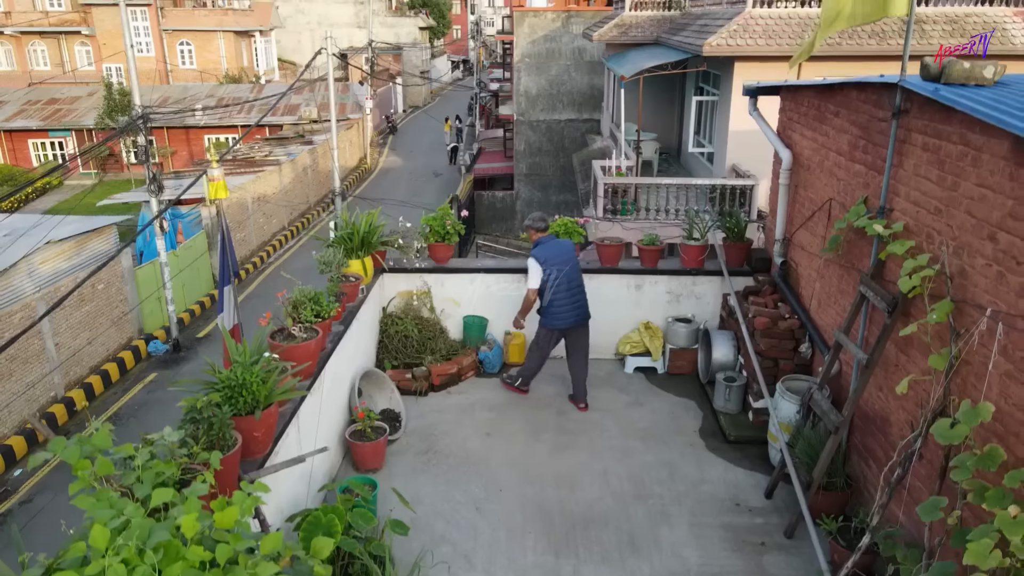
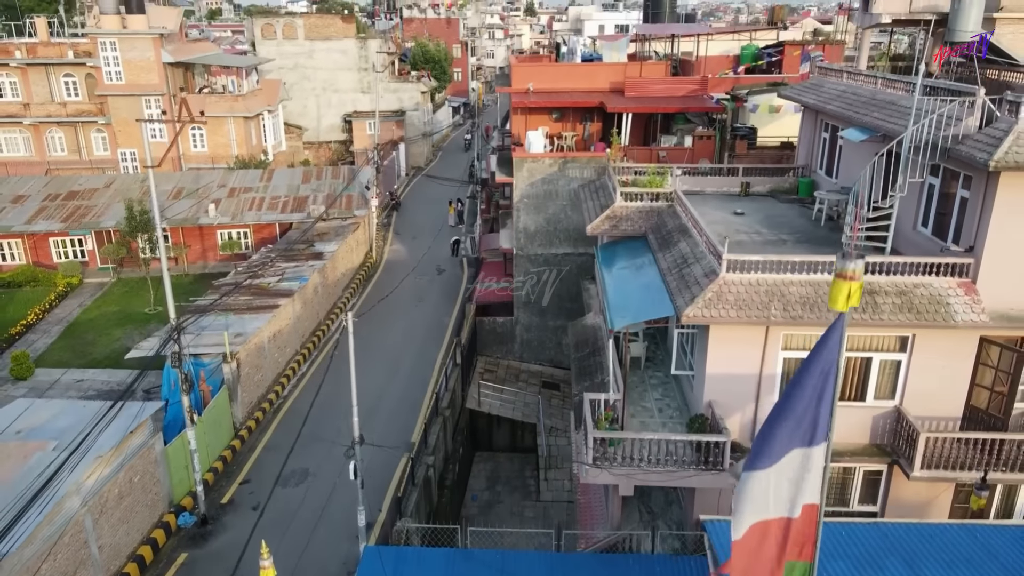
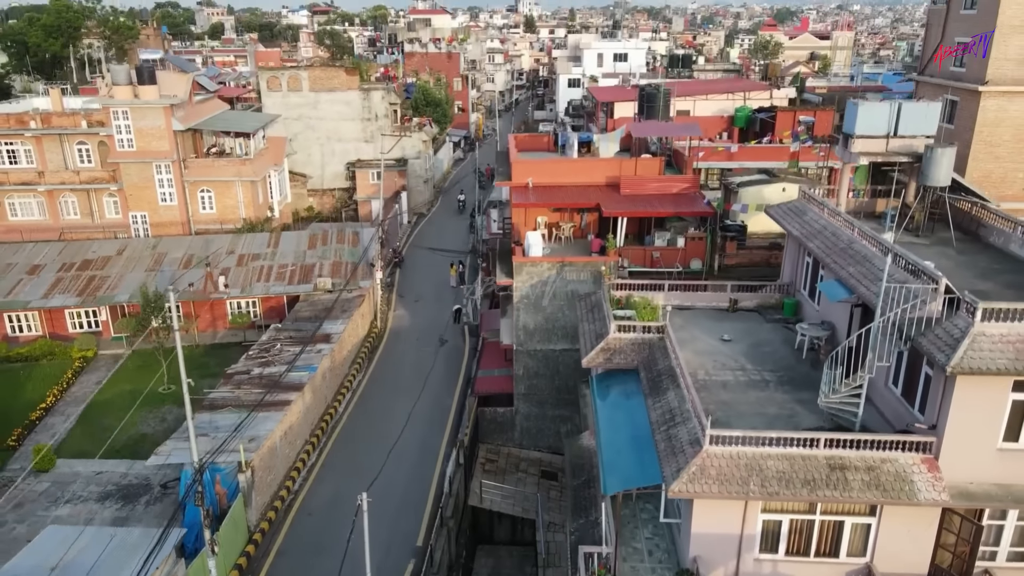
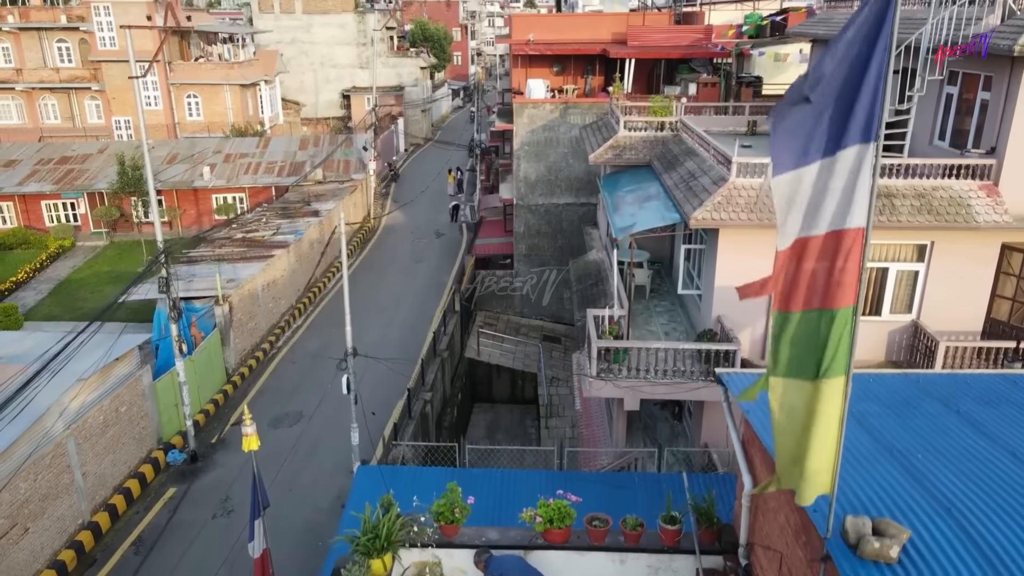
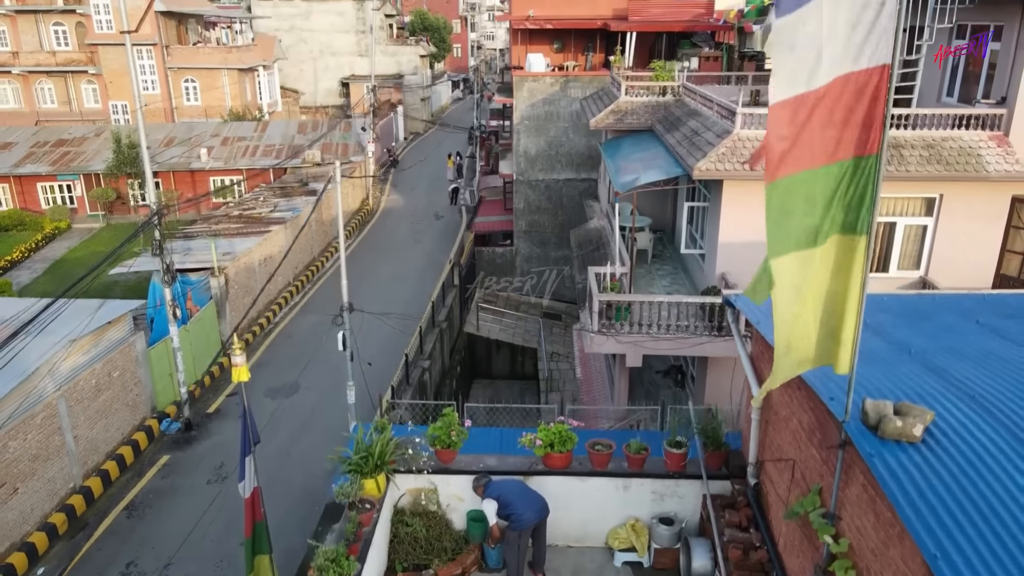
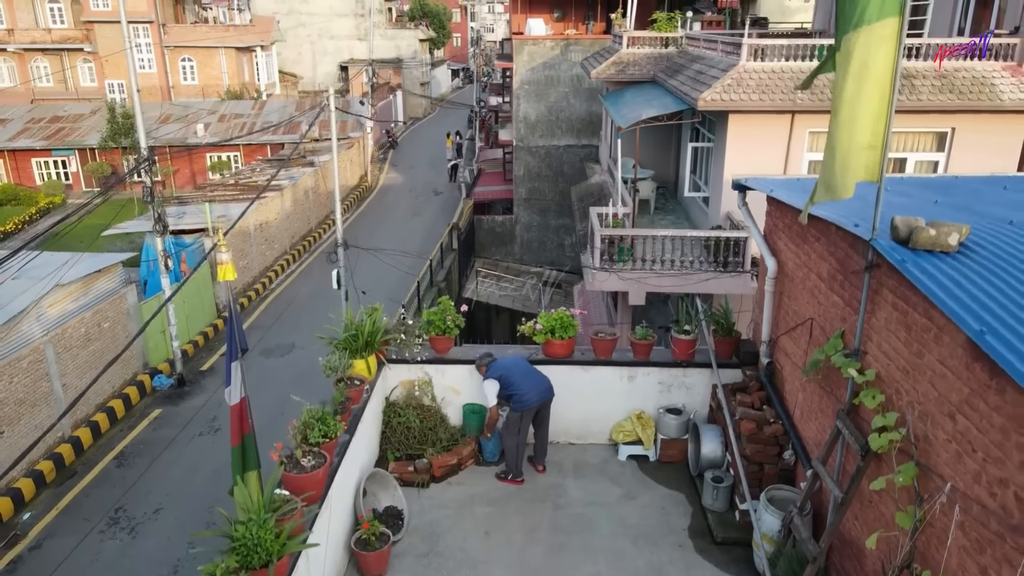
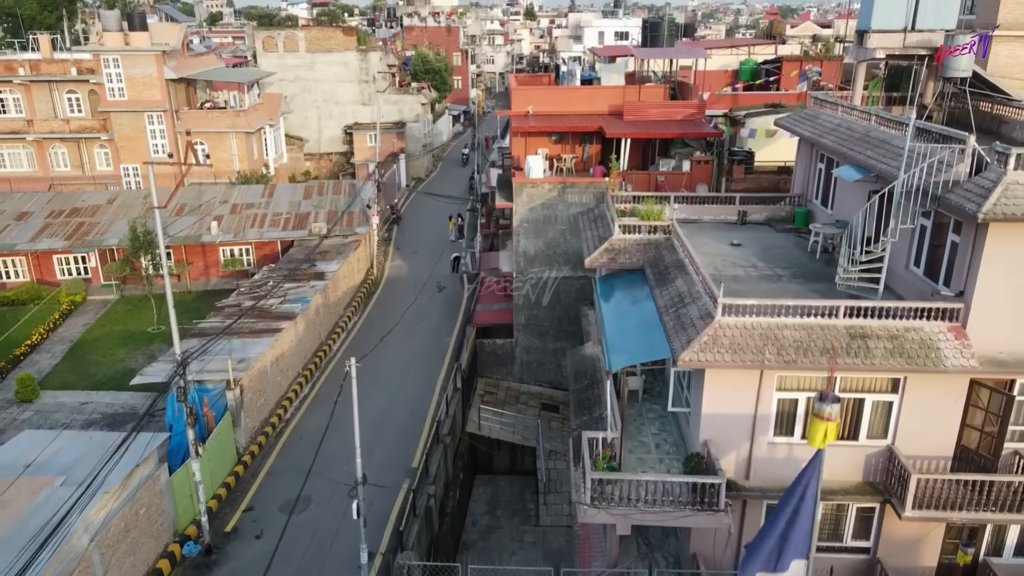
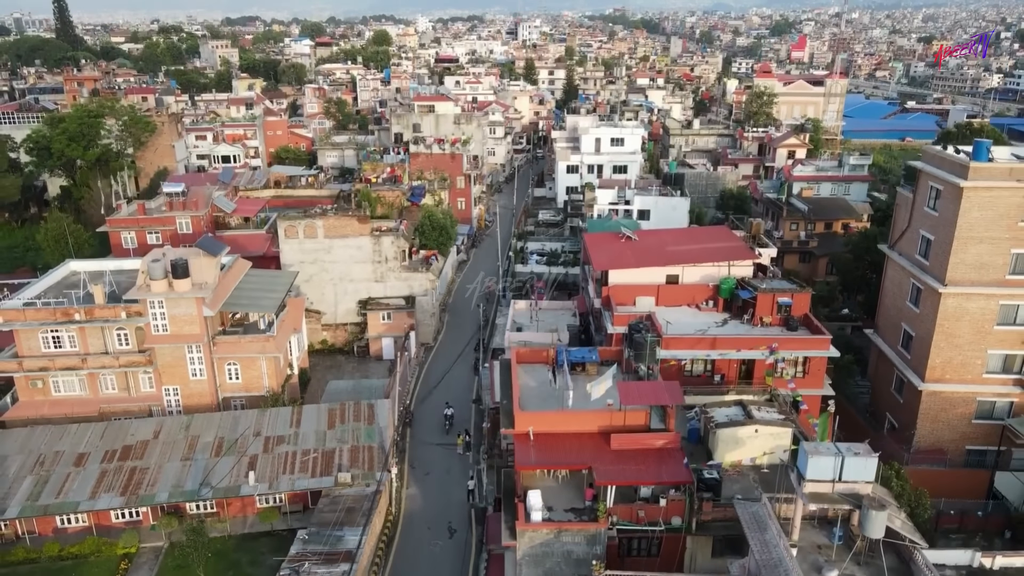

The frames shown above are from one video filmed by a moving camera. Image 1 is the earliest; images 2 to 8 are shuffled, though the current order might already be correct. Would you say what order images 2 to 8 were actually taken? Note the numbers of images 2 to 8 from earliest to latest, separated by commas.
6, 5, 4, 2, 7, 3, 8
